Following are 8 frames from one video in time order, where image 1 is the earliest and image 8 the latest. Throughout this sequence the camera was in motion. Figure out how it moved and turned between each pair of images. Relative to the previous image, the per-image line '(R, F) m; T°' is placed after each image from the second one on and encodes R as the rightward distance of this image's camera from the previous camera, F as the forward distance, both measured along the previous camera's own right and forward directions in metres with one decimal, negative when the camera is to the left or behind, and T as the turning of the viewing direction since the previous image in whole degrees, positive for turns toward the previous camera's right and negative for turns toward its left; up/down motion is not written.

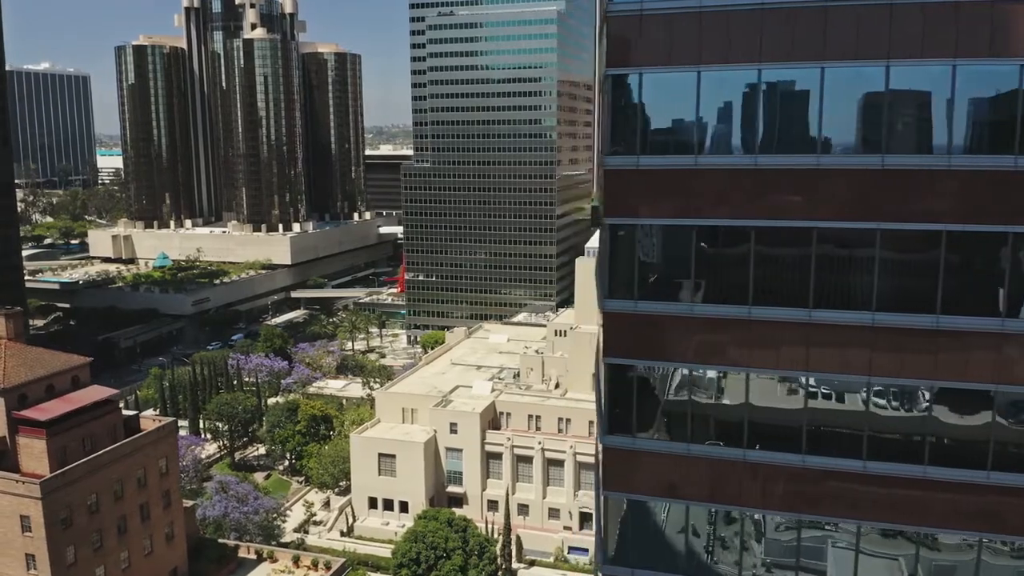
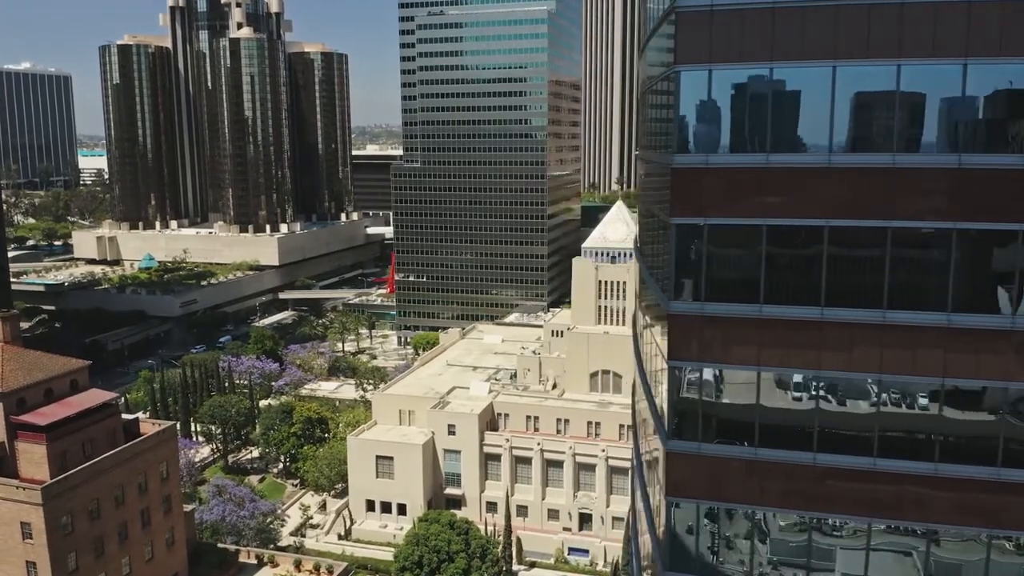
(-0.9, +0.2) m; +1°
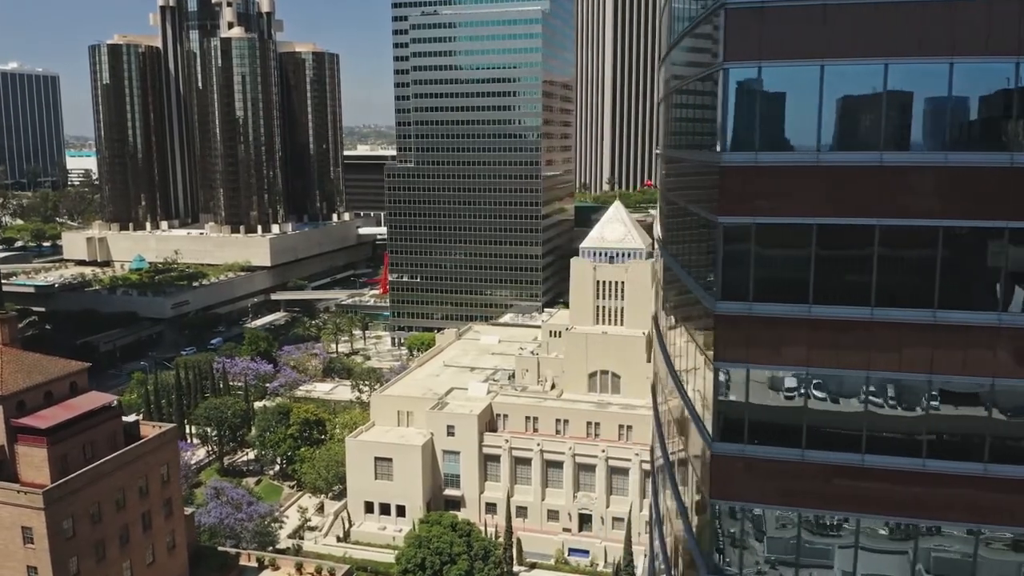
(-0.6, +0.2) m; +1°
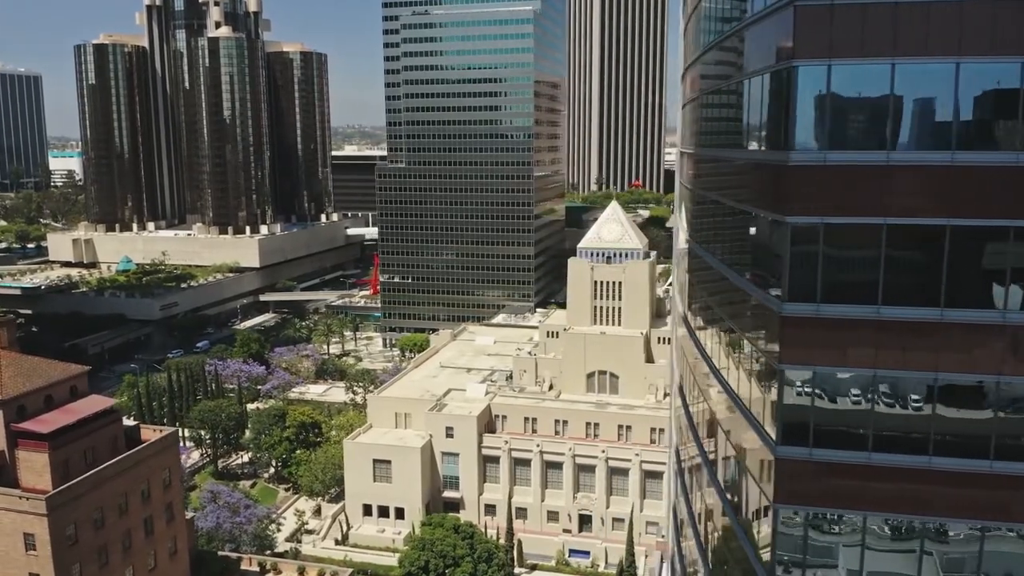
(-0.9, +0.2) m; +1°
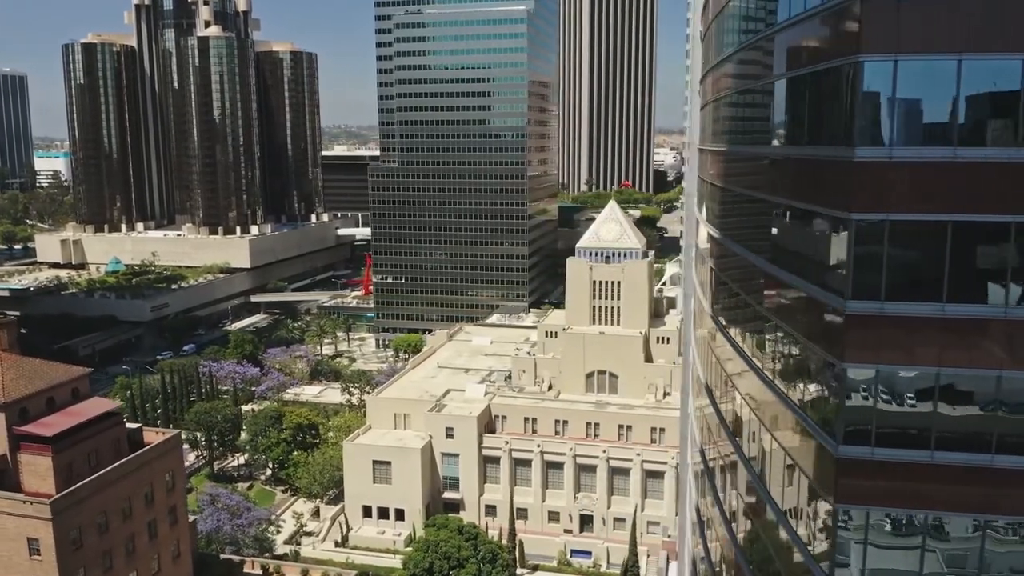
(-0.8, +0.2) m; +1°
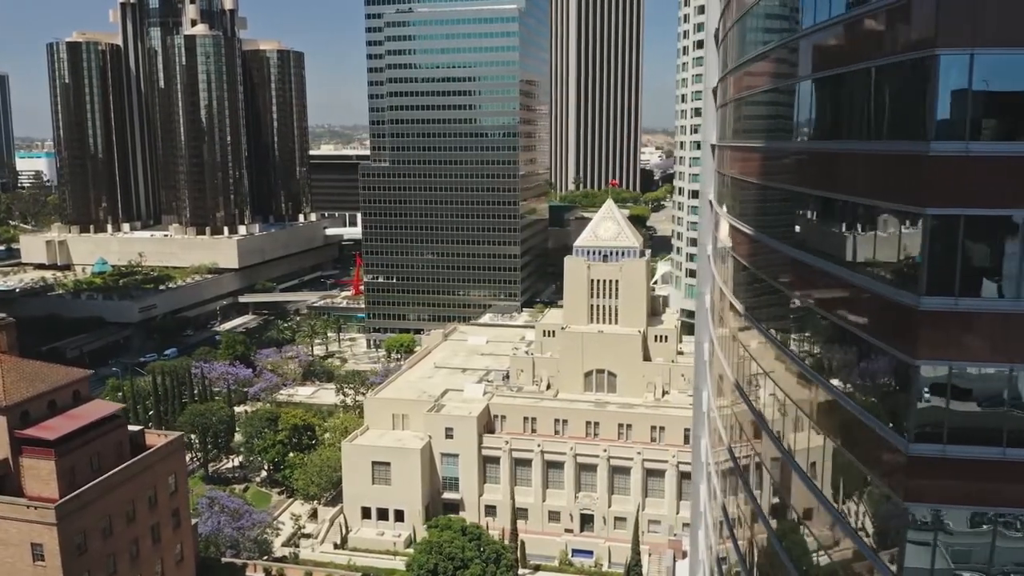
(-0.9, +0.2) m; +1°
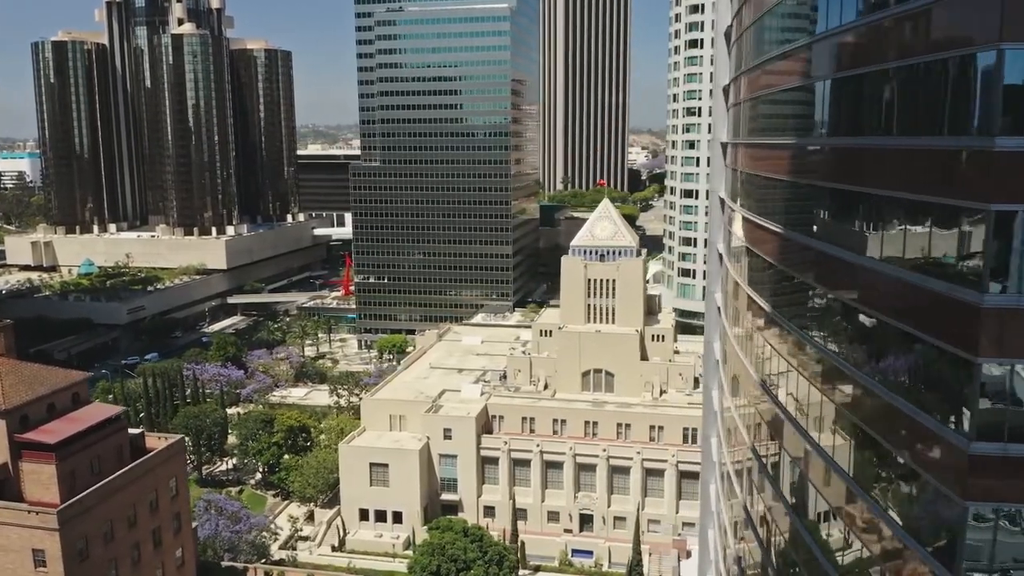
(-0.8, +0.2) m; +1°
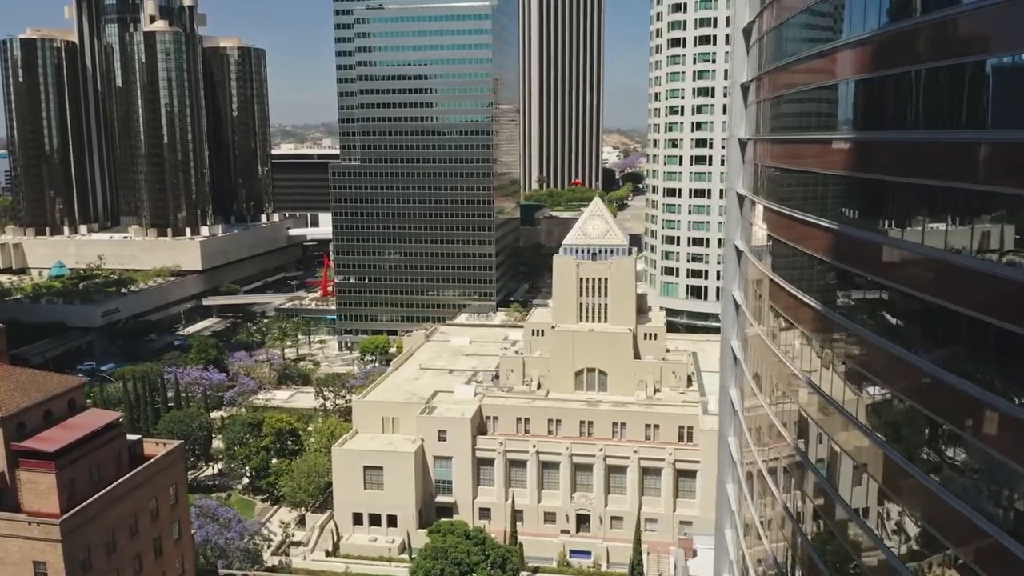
(-1.5, +0.5) m; +2°
